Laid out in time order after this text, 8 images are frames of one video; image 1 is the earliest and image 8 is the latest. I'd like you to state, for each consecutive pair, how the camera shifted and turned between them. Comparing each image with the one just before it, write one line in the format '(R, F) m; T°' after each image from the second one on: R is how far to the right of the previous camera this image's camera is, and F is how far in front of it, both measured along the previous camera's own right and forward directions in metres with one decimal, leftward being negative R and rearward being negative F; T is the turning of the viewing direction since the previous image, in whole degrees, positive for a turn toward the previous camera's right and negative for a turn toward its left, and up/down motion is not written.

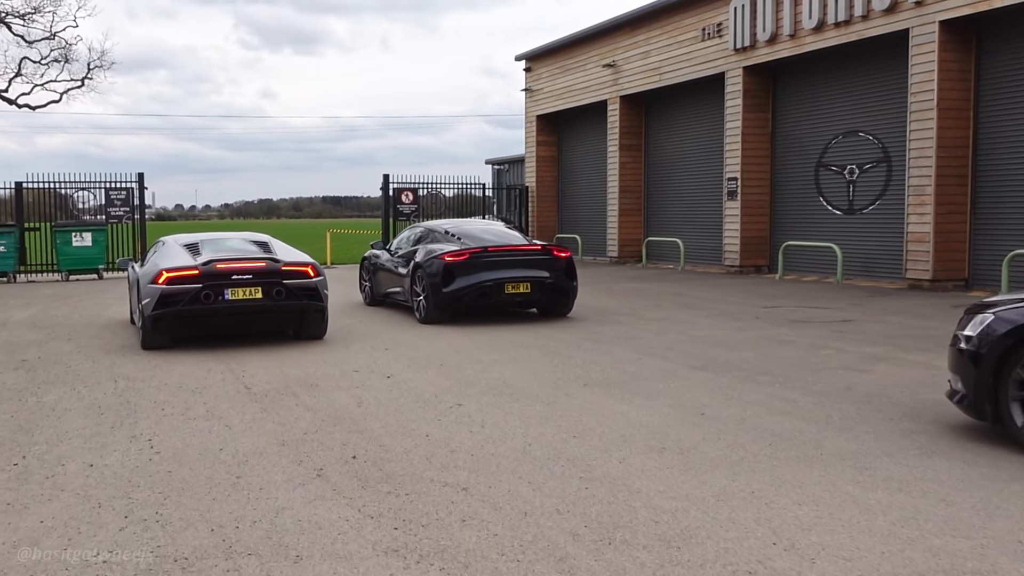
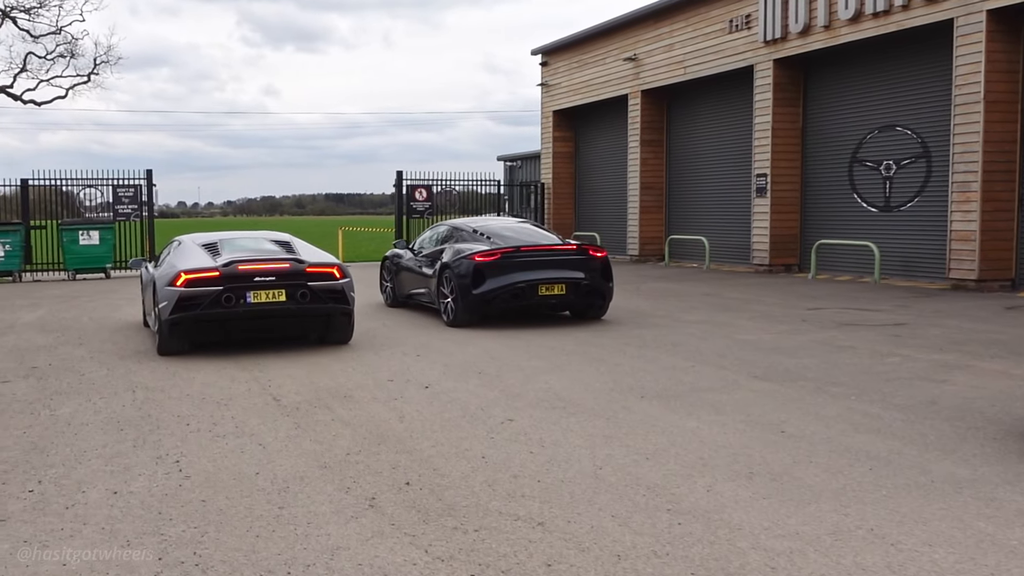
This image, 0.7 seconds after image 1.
(-0.3, +0.6) m; 0°
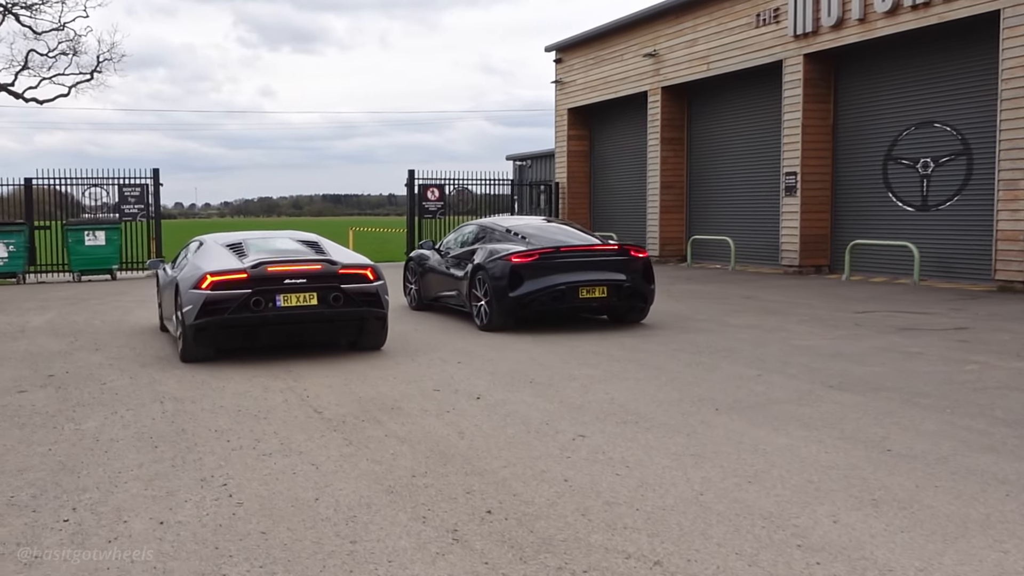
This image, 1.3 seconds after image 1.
(-0.4, +0.6) m; 0°
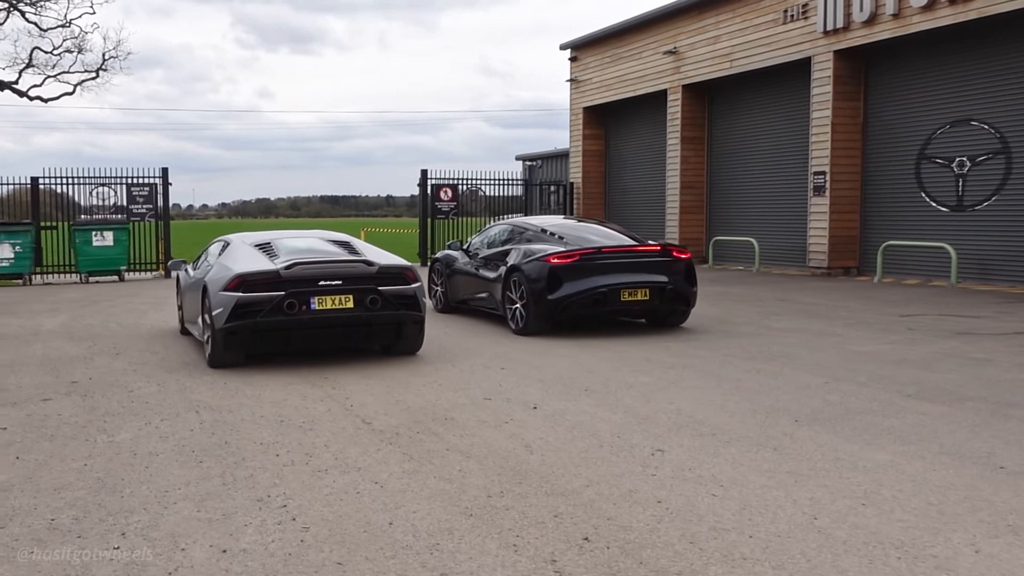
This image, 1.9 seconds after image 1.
(-0.4, +0.4) m; 0°
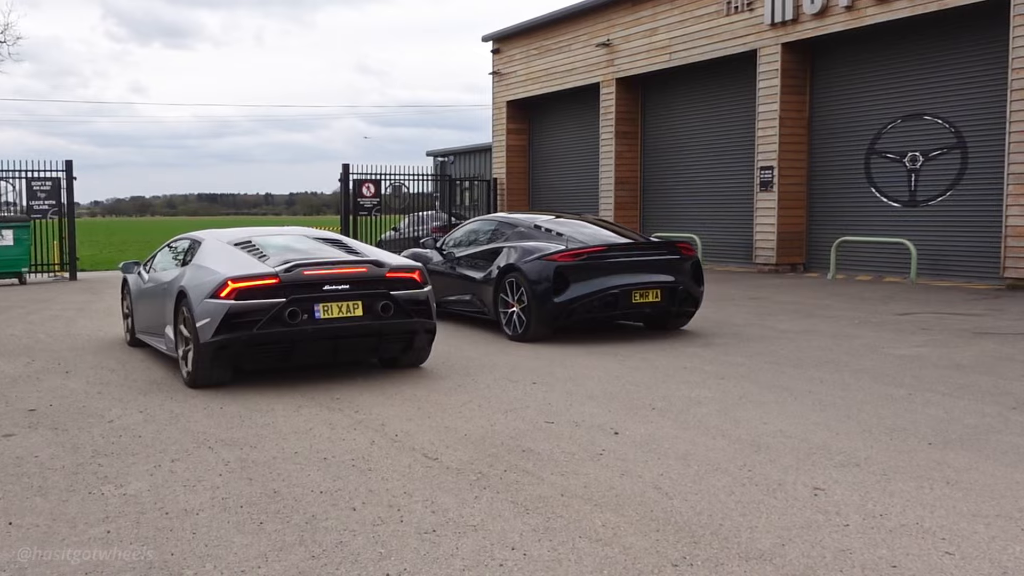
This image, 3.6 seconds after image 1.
(-1.1, +1.1) m; +6°
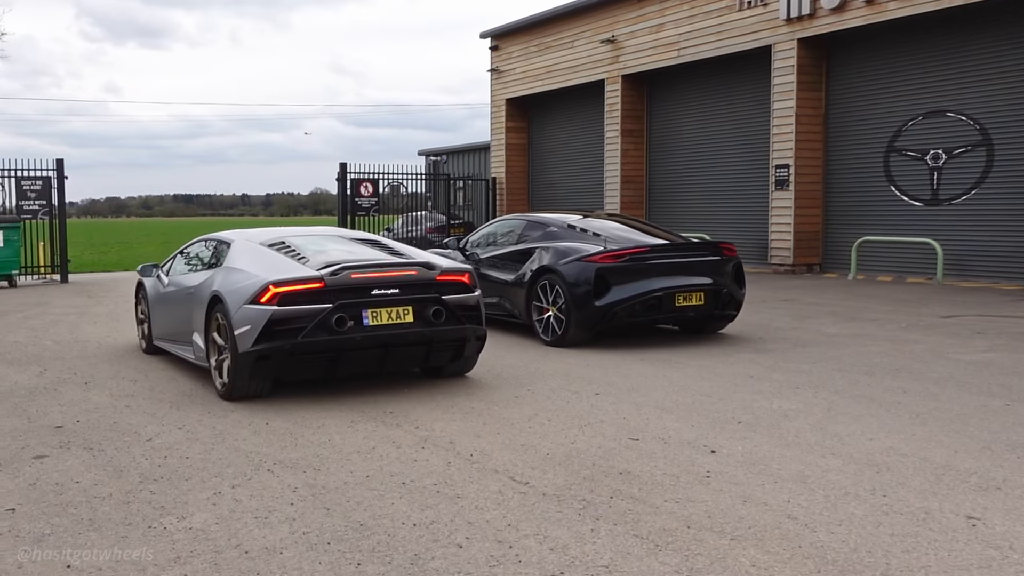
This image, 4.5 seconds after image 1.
(-0.6, +0.5) m; +1°
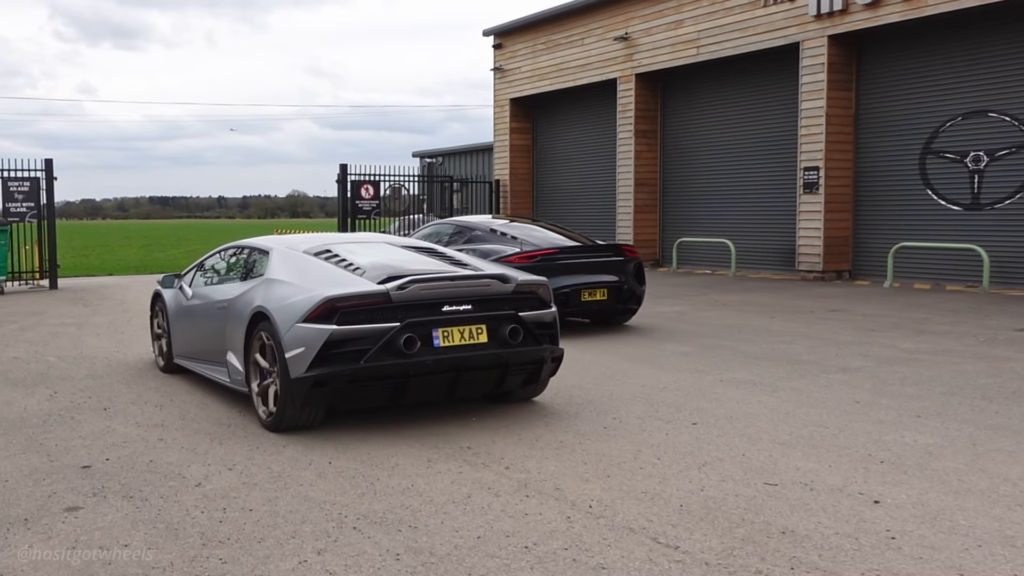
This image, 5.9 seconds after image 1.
(-0.6, +0.8) m; +1°
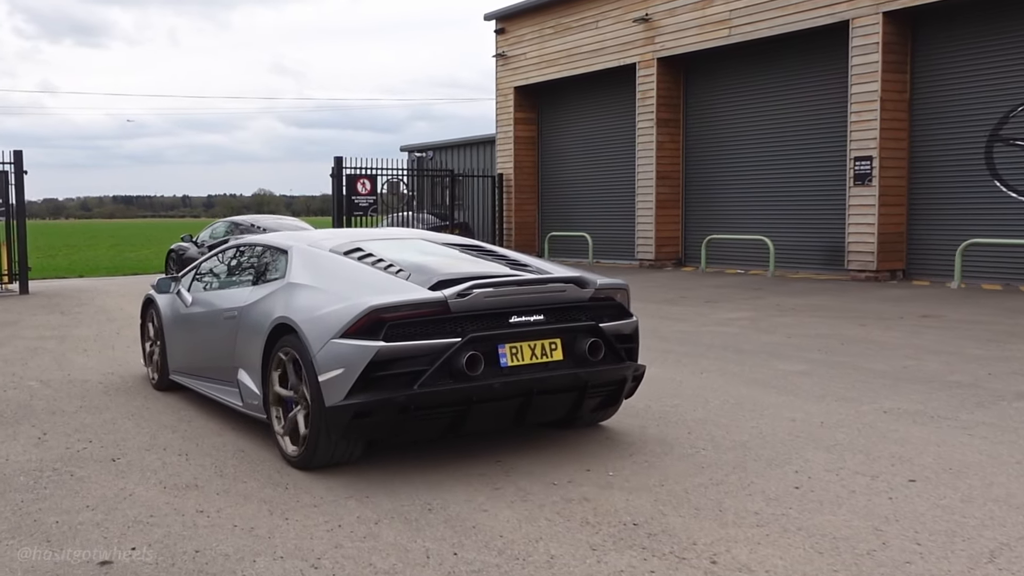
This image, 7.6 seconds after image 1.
(-0.8, +1.6) m; +2°
